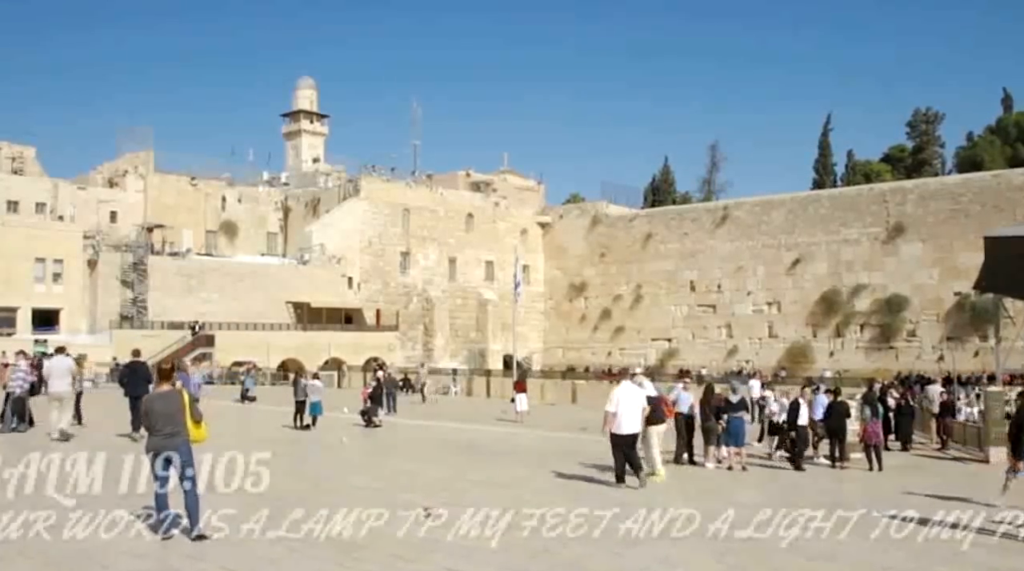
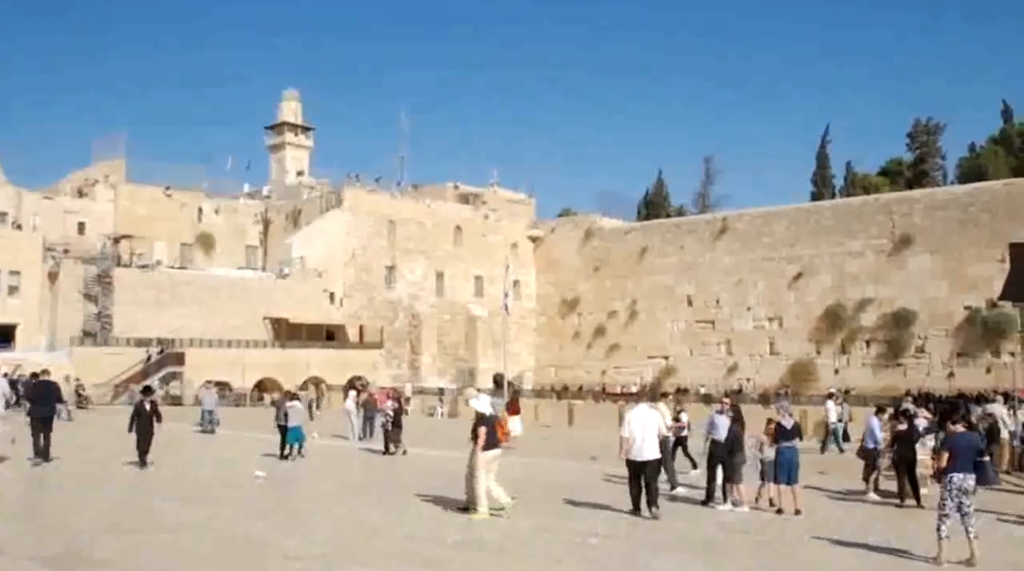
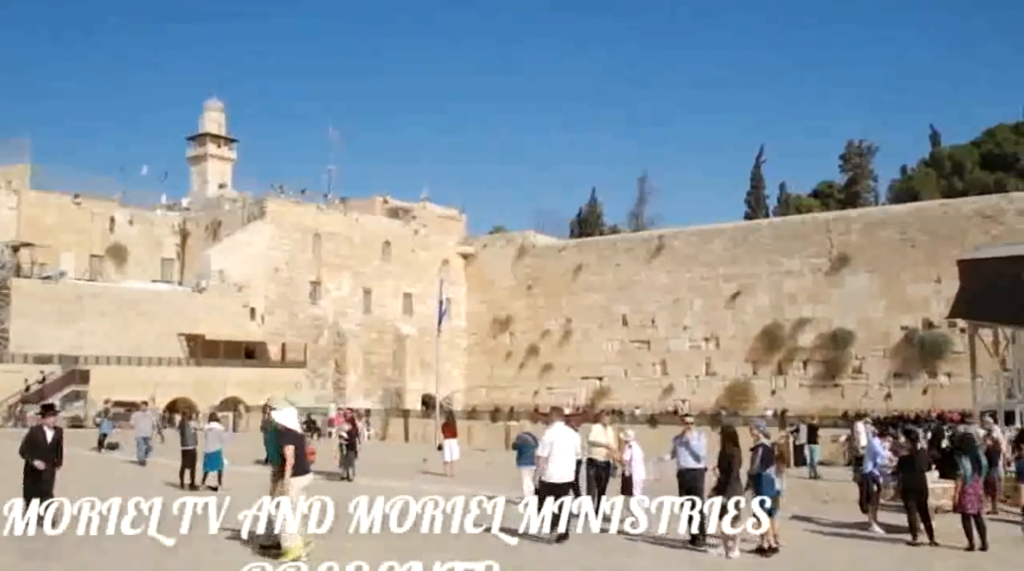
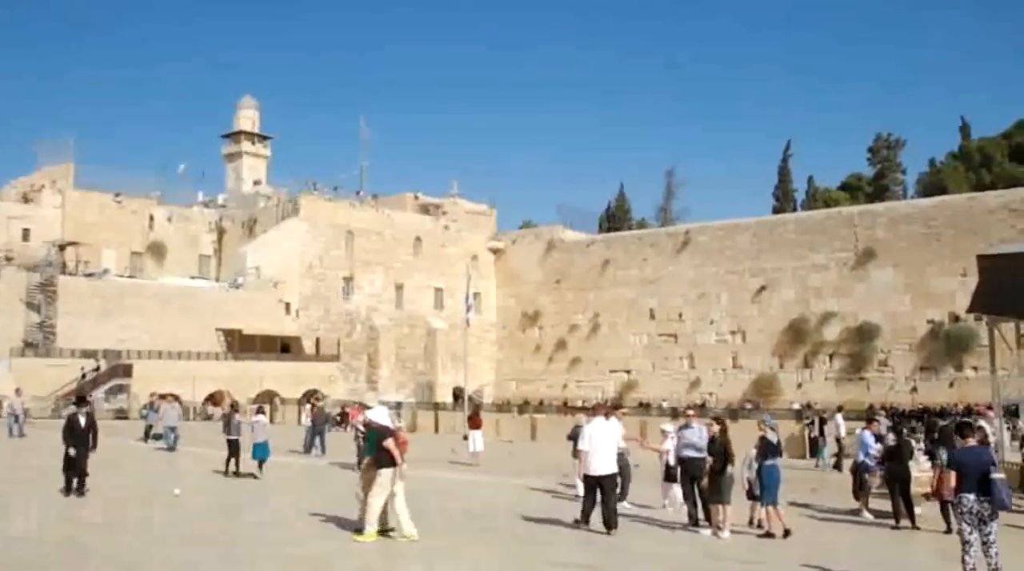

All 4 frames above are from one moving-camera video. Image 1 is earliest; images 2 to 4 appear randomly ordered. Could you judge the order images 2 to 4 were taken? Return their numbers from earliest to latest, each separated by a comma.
2, 4, 3
